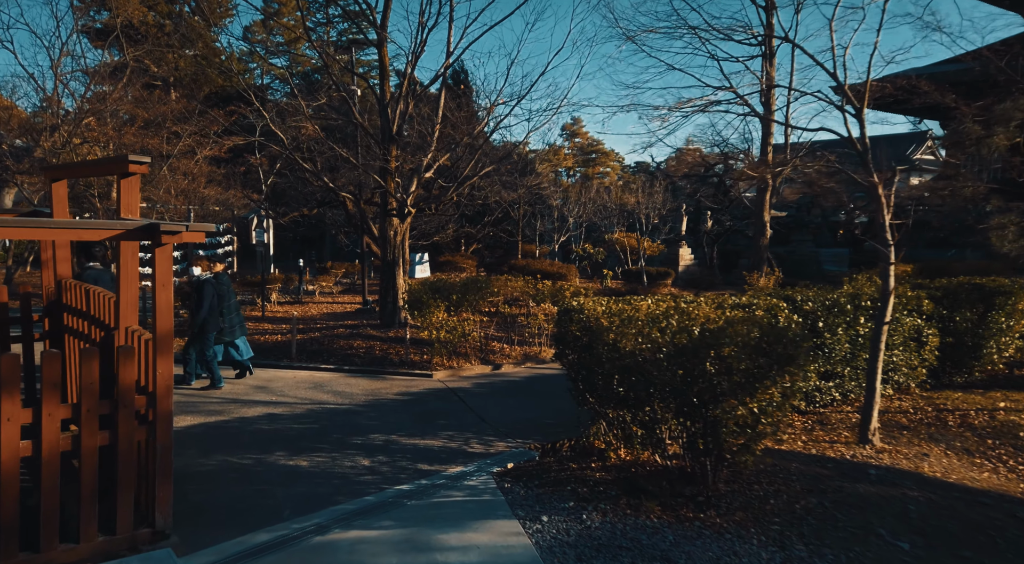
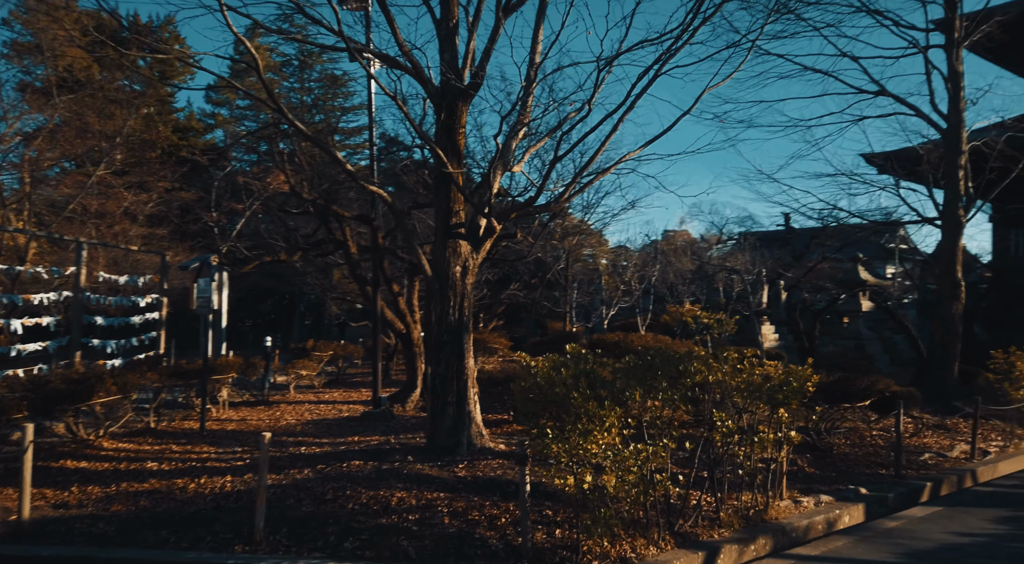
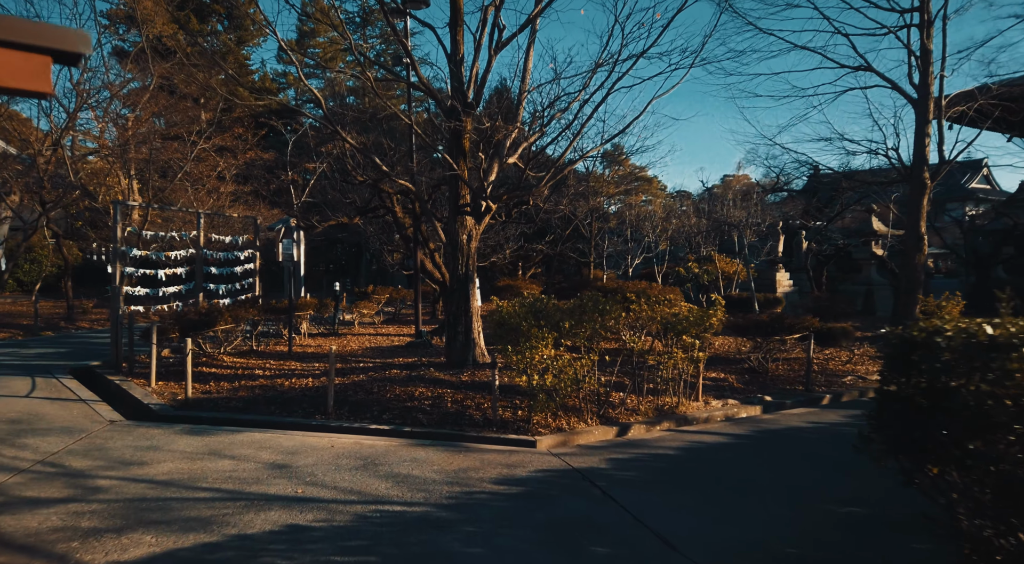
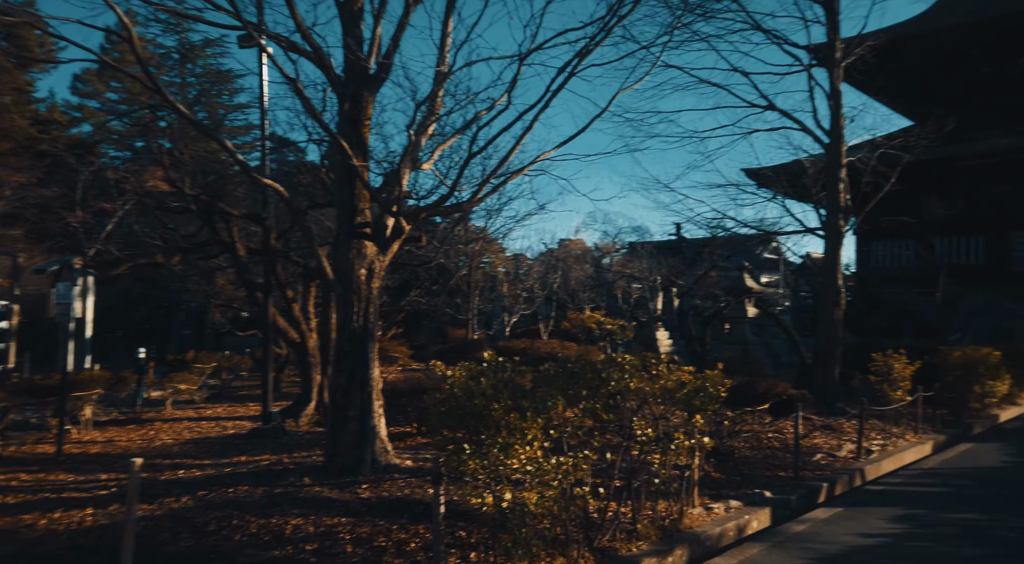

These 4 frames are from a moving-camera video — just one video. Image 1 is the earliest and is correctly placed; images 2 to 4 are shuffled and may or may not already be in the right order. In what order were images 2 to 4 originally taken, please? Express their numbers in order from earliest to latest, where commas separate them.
3, 2, 4
